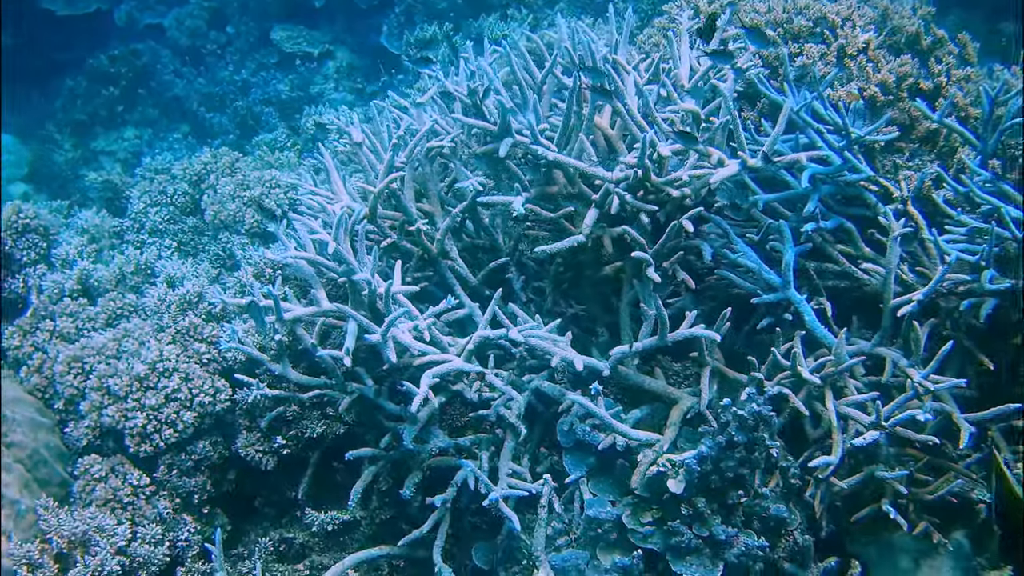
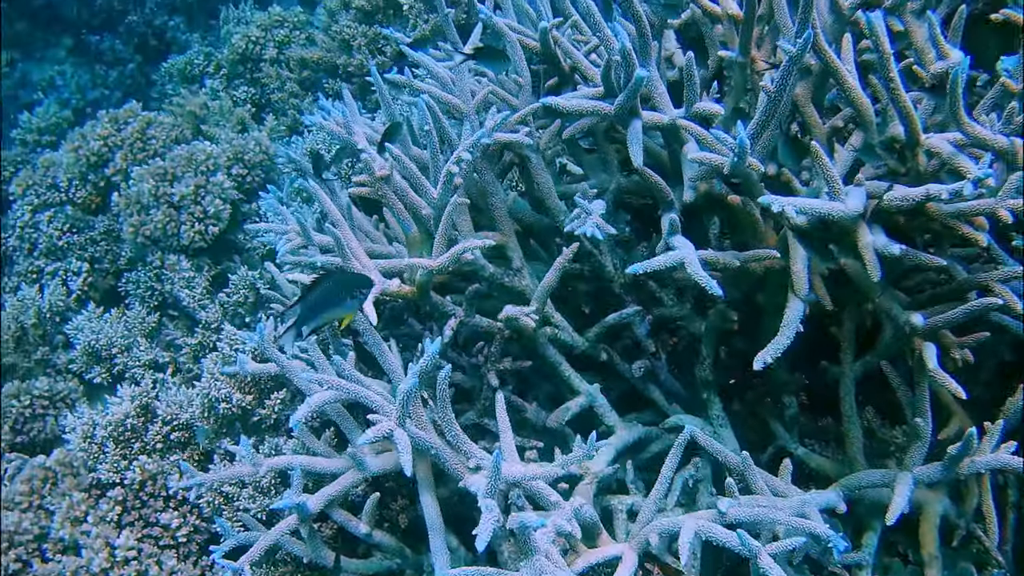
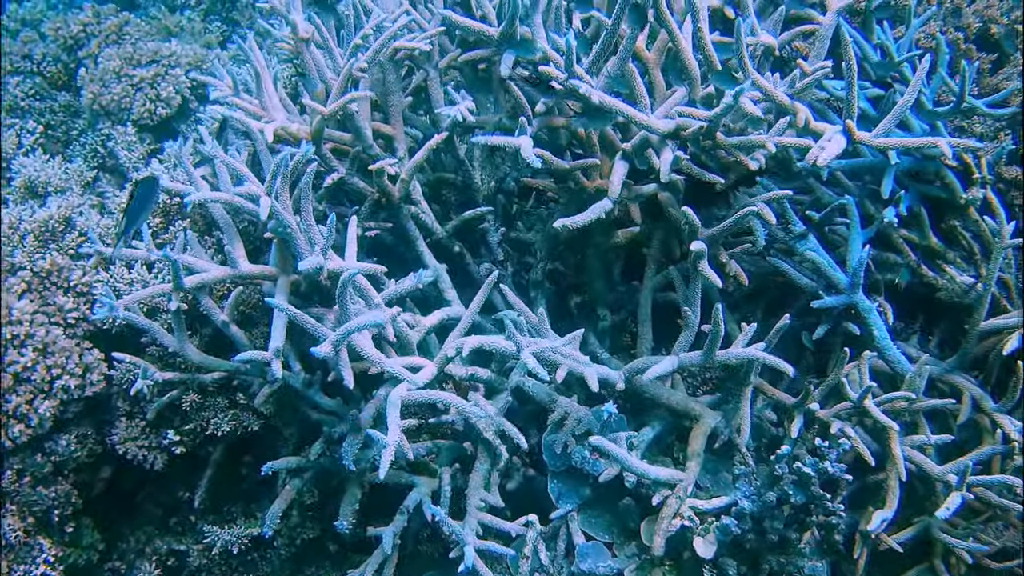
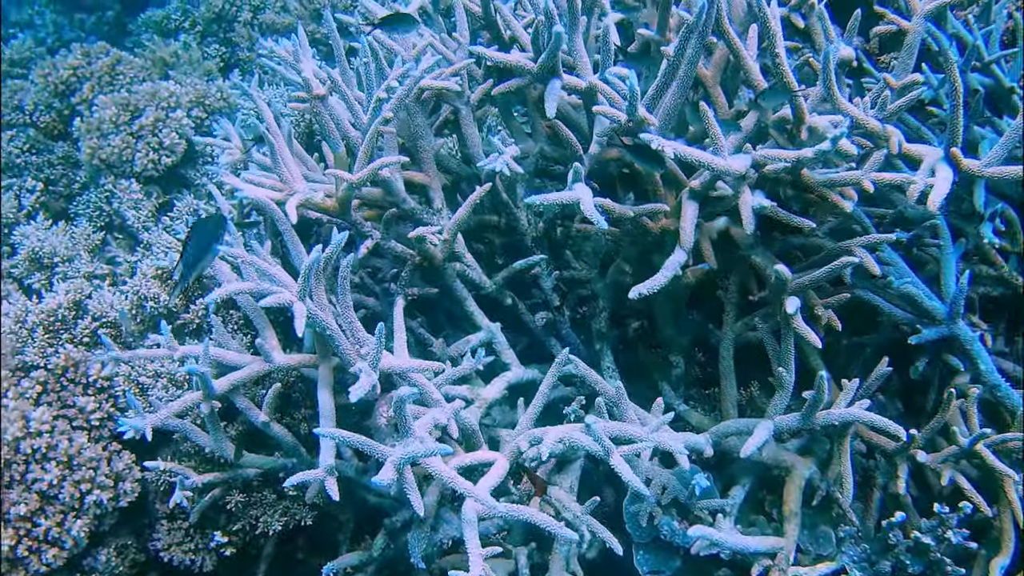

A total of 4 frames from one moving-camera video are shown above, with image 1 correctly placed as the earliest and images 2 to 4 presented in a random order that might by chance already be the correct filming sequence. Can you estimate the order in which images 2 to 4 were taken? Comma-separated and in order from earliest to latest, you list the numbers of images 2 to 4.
3, 4, 2
